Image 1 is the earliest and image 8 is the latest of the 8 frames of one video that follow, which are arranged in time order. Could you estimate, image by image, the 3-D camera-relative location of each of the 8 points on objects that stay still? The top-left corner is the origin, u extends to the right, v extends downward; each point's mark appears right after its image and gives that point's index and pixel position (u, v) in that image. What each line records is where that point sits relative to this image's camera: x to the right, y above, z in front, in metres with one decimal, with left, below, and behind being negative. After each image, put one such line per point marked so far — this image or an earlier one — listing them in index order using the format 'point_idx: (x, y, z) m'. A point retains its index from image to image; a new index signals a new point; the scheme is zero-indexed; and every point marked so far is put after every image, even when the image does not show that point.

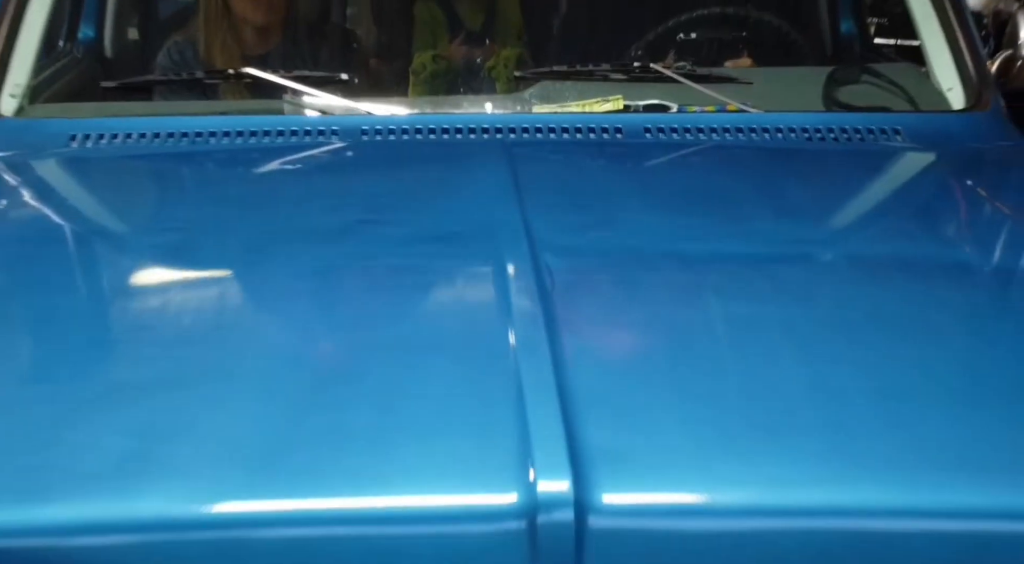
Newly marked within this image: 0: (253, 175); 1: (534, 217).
0: (-0.4, +0.2, +1.6) m
1: (0.0, +0.1, +1.4) m
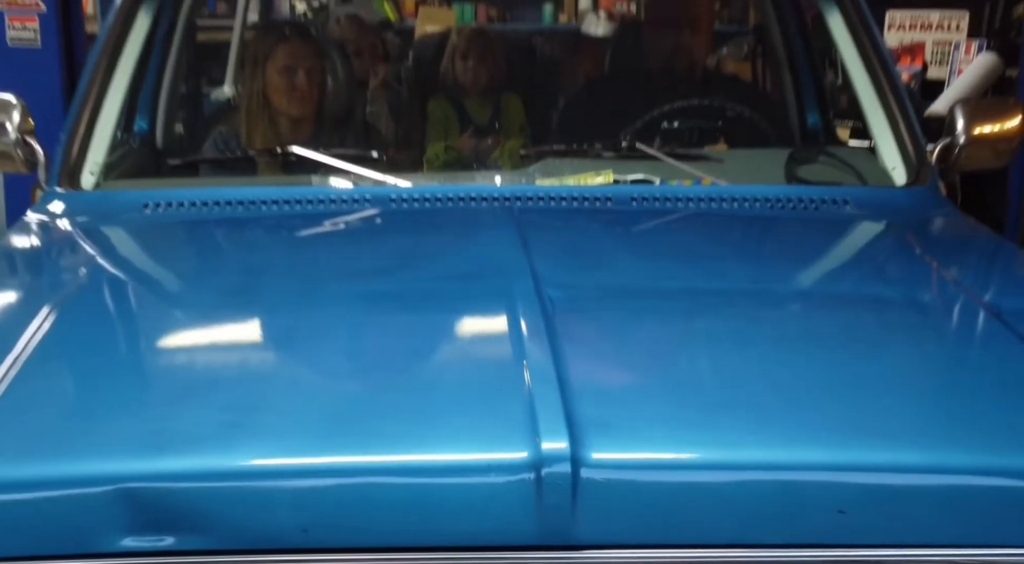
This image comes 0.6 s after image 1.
0: (-0.4, +0.1, +1.9) m
1: (+0.1, 0.0, +1.7) m
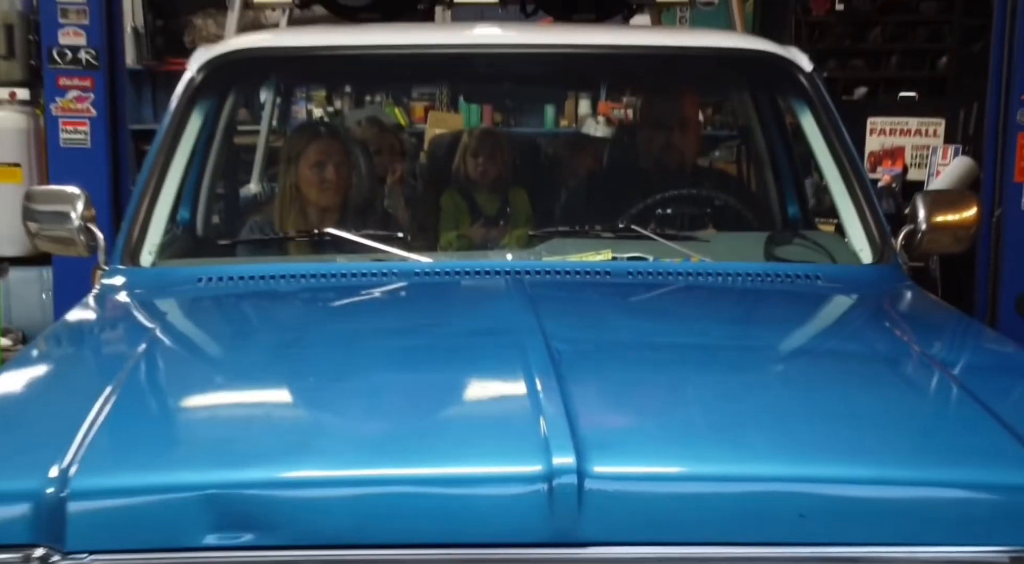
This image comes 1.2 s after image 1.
0: (-0.4, 0.0, +2.1) m
1: (+0.1, -0.1, +1.9) m
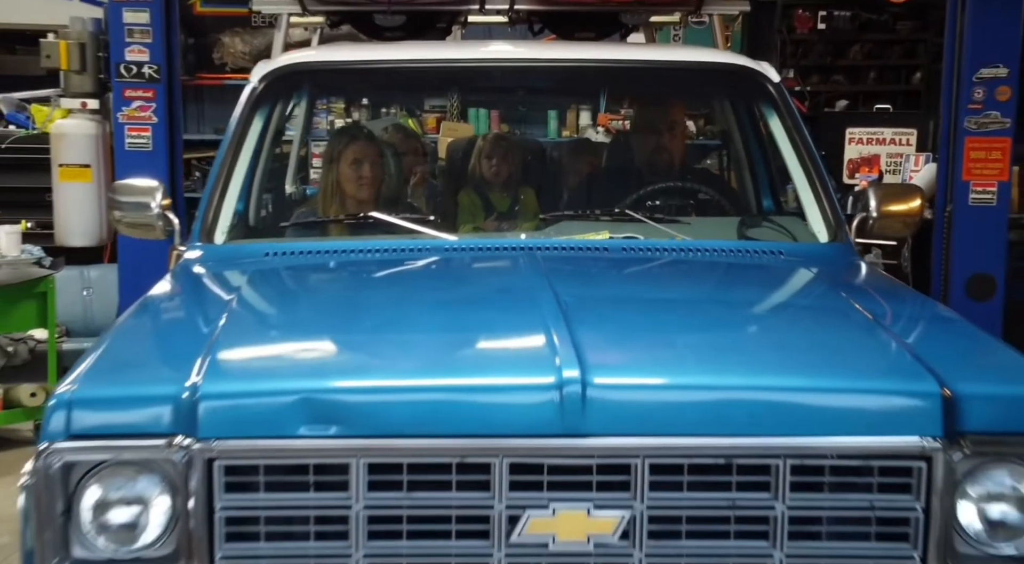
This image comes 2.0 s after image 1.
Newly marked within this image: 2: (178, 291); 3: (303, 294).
0: (-0.3, 0.0, +2.5) m
1: (+0.1, 0.0, +2.3) m
2: (-0.8, 0.0, +2.5) m
3: (-0.5, 0.0, +2.4) m
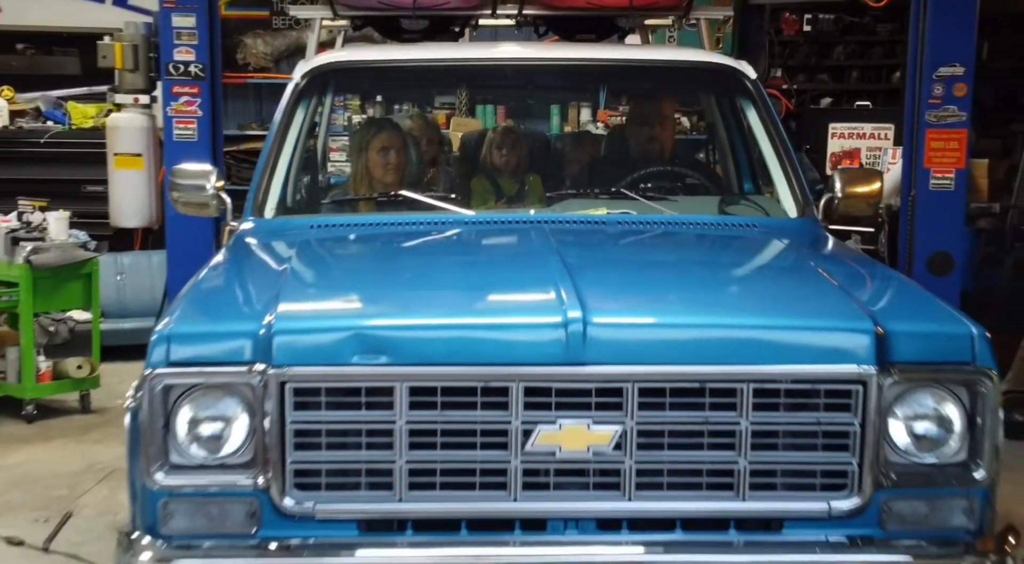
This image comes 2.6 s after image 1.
0: (-0.3, +0.1, +2.9) m
1: (+0.1, +0.1, +2.7) m
2: (-0.7, +0.1, +2.9) m
3: (-0.4, +0.1, +2.8) m
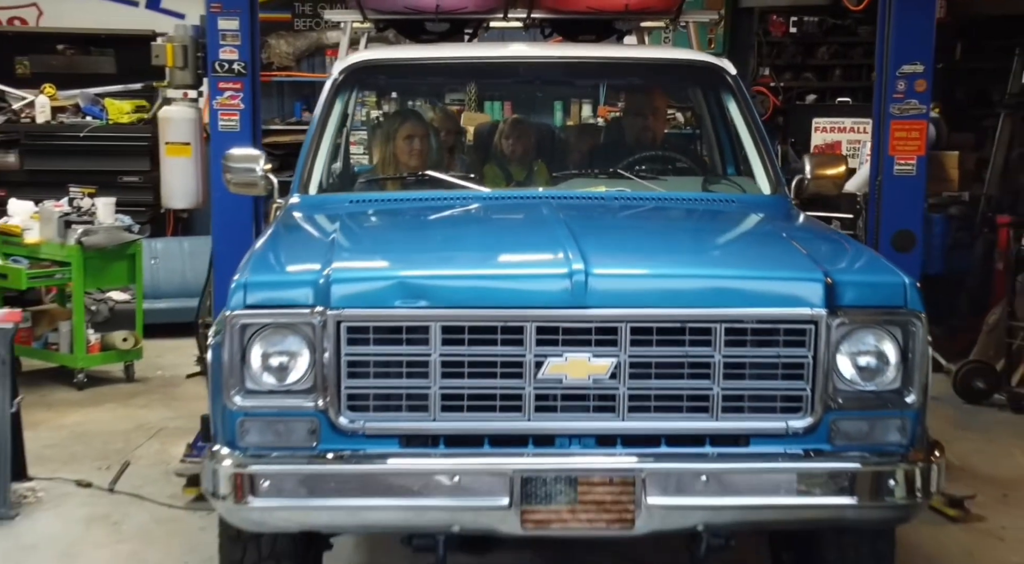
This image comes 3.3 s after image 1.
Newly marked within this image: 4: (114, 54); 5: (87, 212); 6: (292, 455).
0: (-0.3, +0.2, +3.4) m
1: (+0.2, +0.2, +3.2) m
2: (-0.7, +0.2, +3.3) m
3: (-0.4, +0.2, +3.3) m
4: (-3.2, +1.9, +8.9) m
5: (-2.1, +0.4, +5.4) m
6: (-0.5, -0.4, +2.6) m
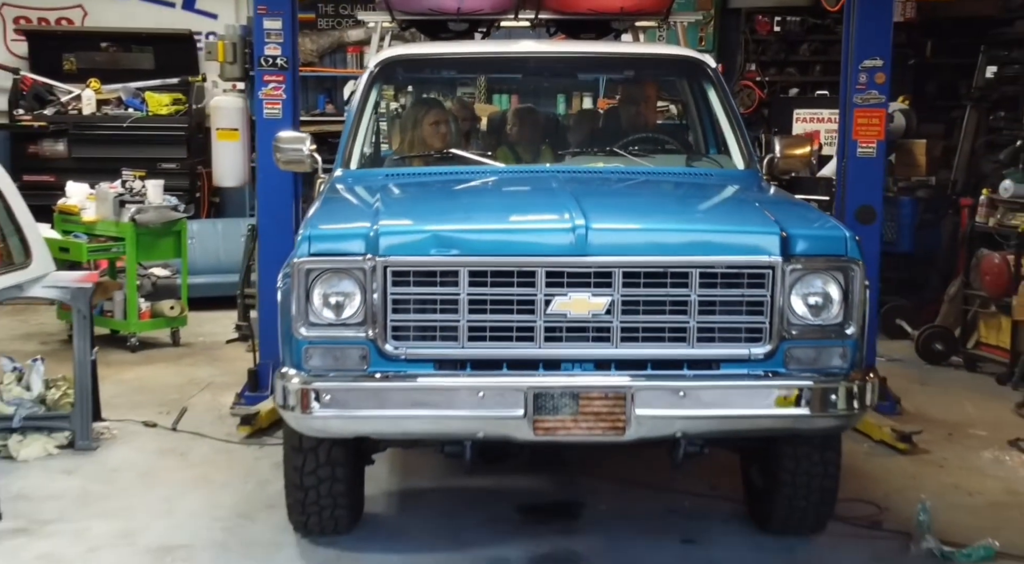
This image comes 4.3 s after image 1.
0: (-0.2, +0.3, +4.0) m
1: (+0.2, +0.3, +3.8) m
2: (-0.7, +0.3, +3.9) m
3: (-0.4, +0.3, +3.9) m
4: (-3.2, +2.0, +9.4) m
5: (-2.1, +0.5, +6.0) m
6: (-0.5, -0.3, +3.2) m
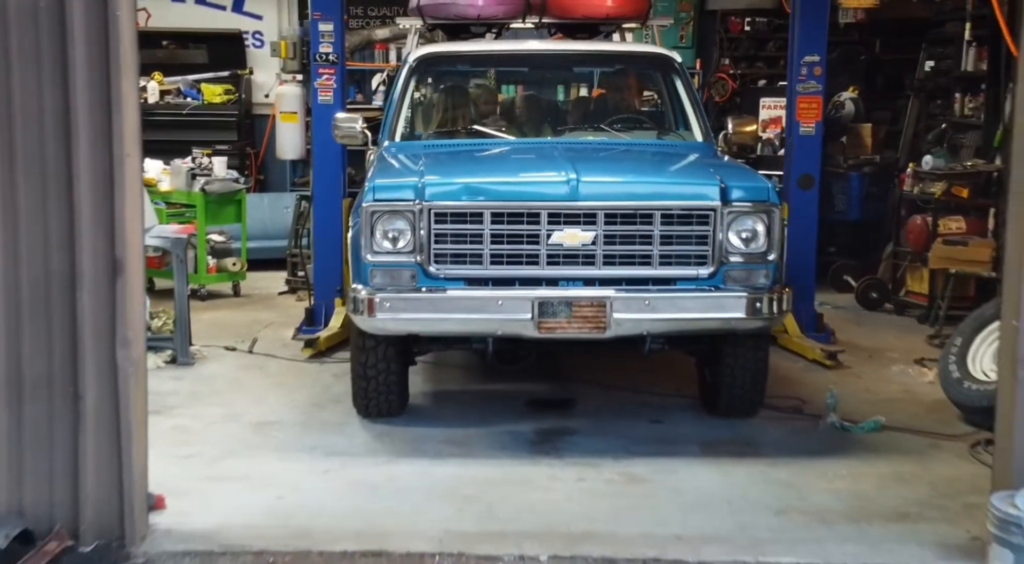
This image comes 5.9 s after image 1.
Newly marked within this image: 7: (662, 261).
0: (-0.2, +0.6, +5.1) m
1: (+0.3, +0.6, +4.9) m
2: (-0.6, +0.6, +5.1) m
3: (-0.3, +0.6, +5.0) m
4: (-3.1, +2.3, +10.6) m
5: (-2.0, +0.8, +7.1) m
6: (-0.5, 0.0, +4.3) m
7: (+0.6, +0.1, +4.4) m
